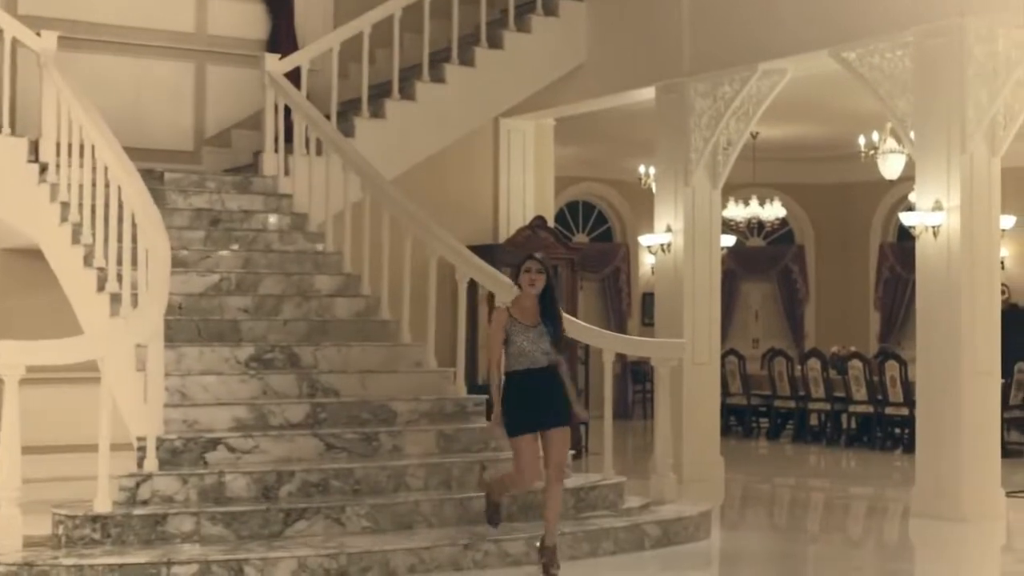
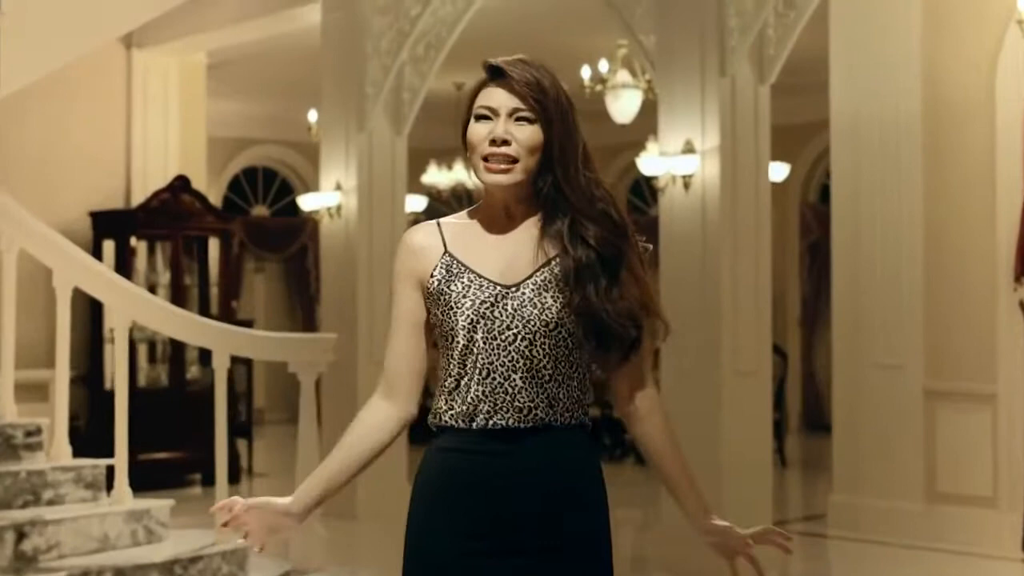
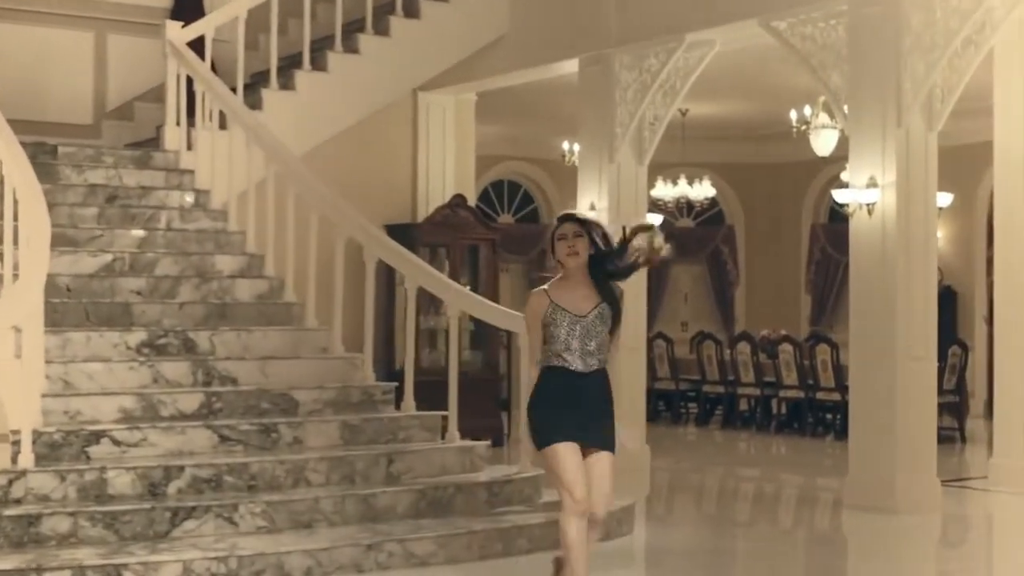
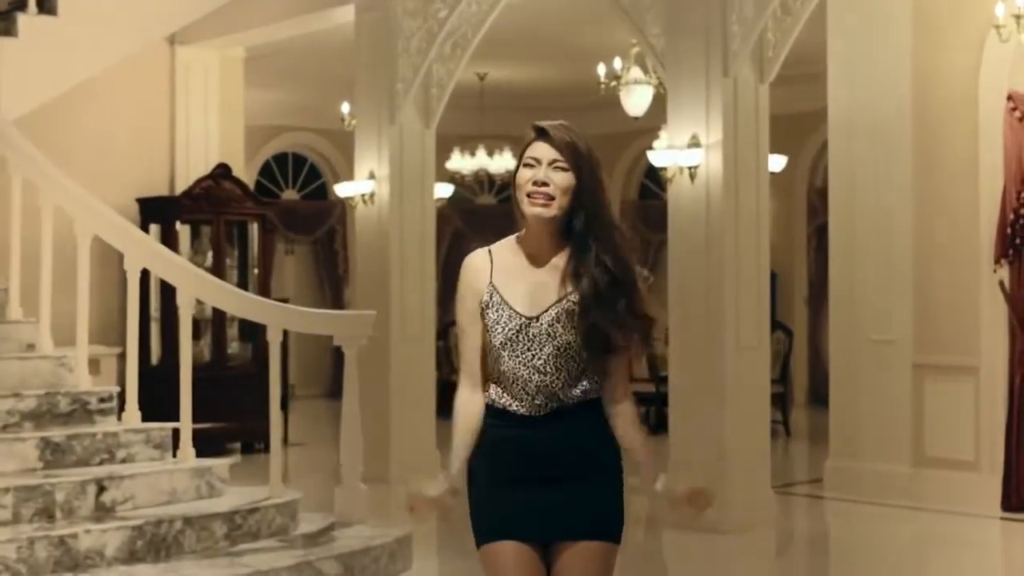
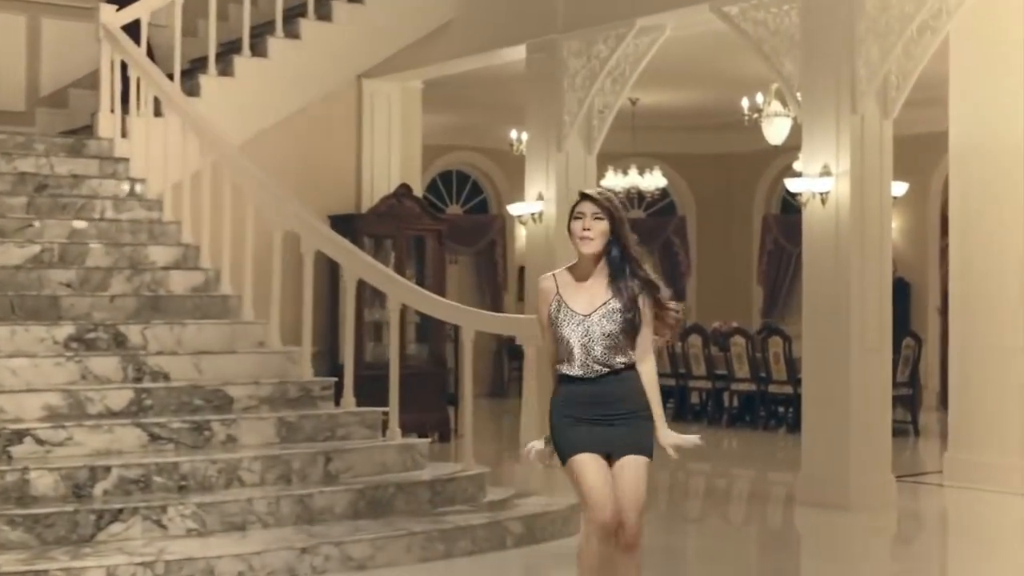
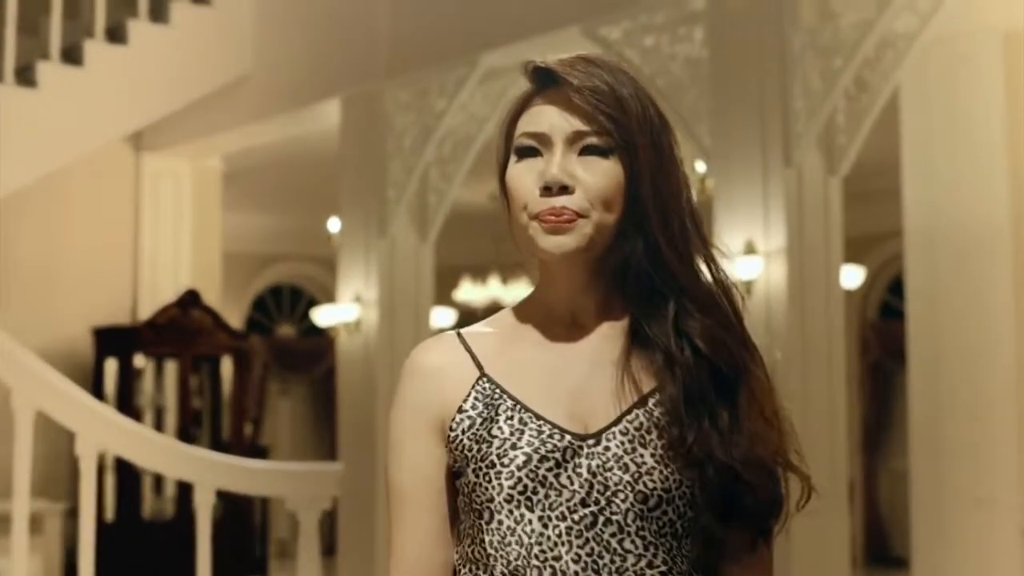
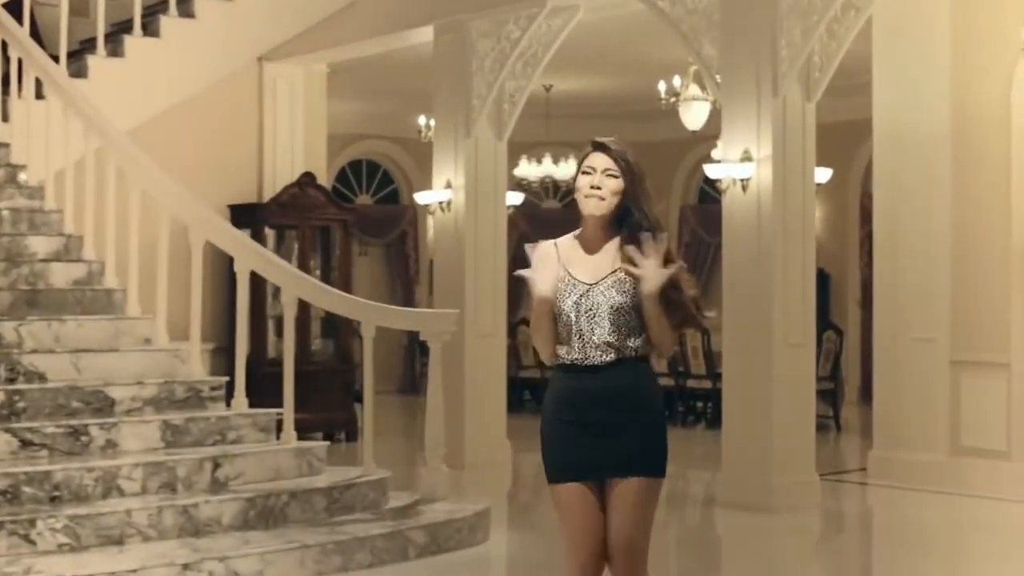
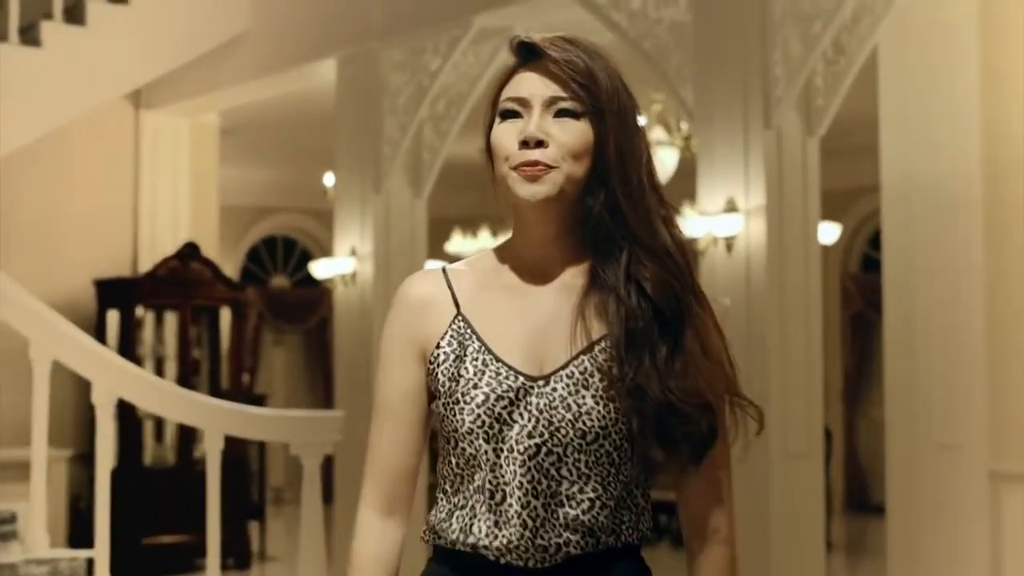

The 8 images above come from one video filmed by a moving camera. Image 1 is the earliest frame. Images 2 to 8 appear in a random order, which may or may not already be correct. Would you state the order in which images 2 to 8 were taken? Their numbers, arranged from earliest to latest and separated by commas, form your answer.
3, 5, 7, 4, 2, 8, 6
